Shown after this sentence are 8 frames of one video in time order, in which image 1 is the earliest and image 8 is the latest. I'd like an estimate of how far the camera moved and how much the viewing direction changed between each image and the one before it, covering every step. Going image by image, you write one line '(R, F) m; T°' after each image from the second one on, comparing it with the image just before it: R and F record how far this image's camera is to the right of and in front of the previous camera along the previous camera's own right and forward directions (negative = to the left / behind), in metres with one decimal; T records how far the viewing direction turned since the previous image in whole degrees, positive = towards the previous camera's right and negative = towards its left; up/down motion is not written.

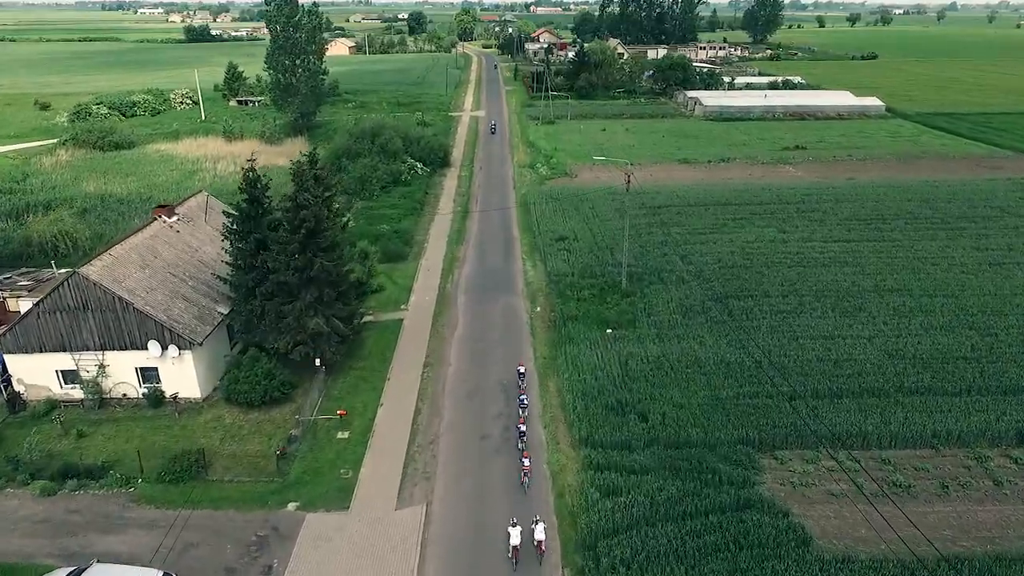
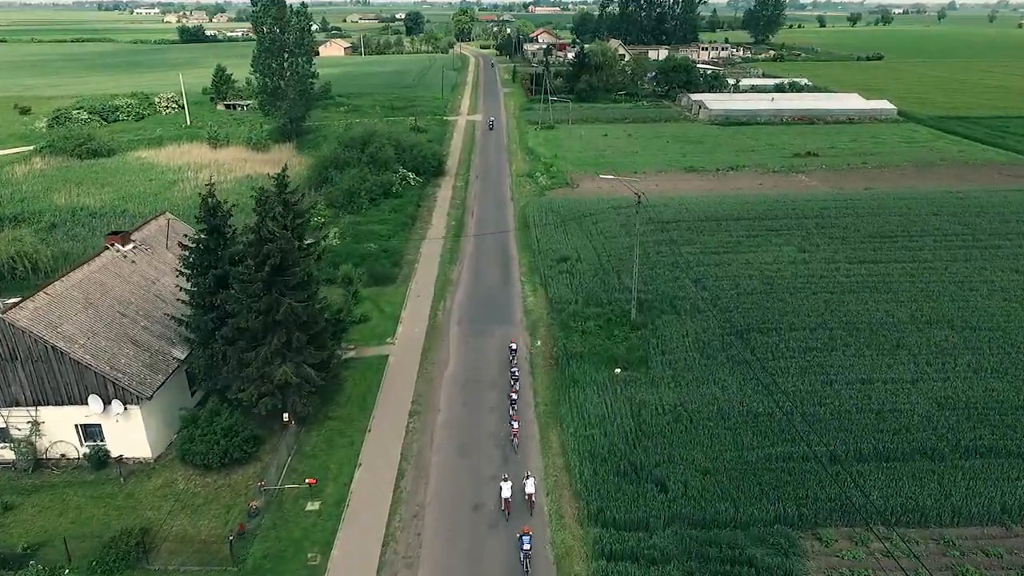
(+0.1, +2.9) m; 0°
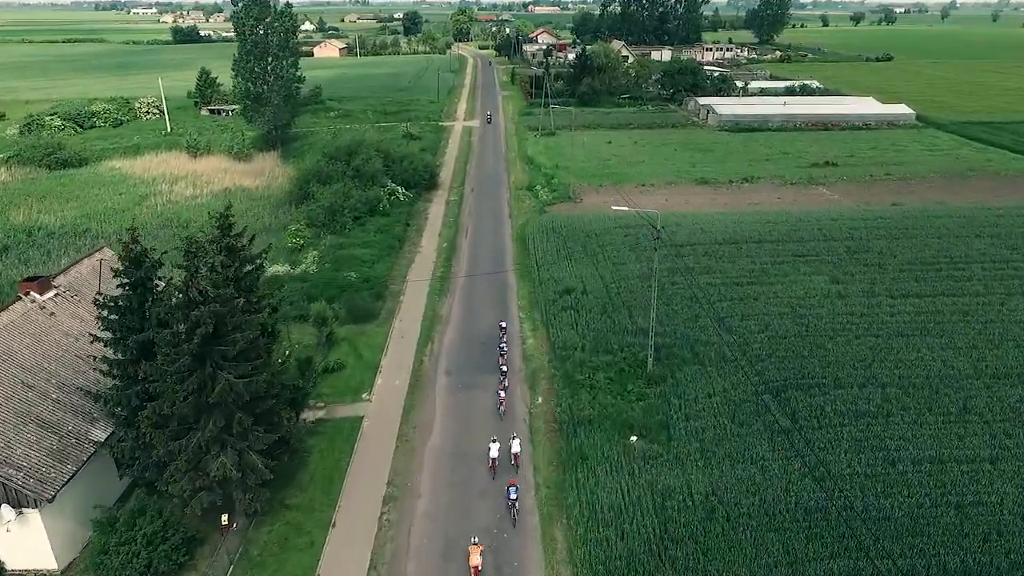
(+0.1, +3.8) m; 0°
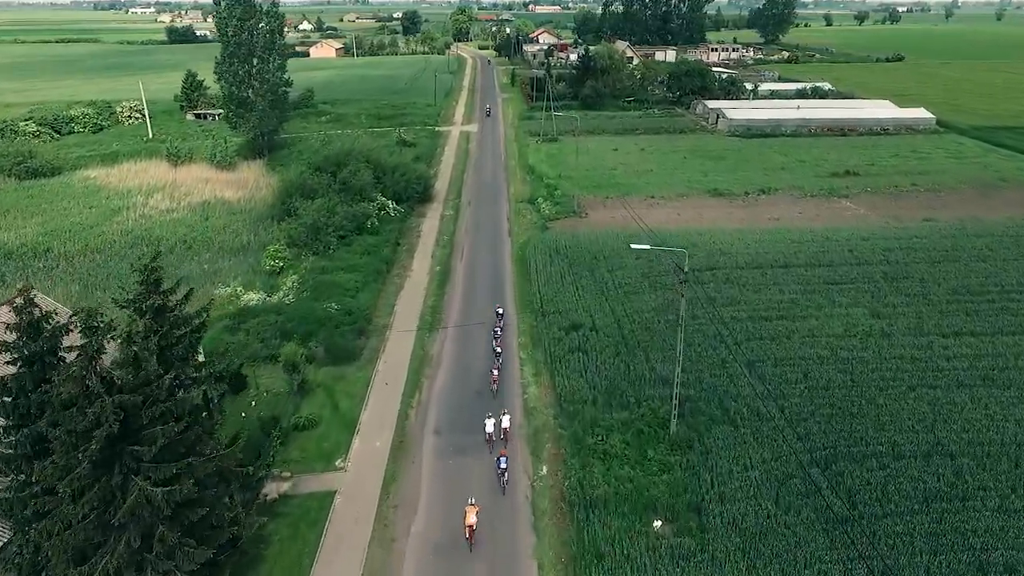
(0.0, +3.5) m; 0°
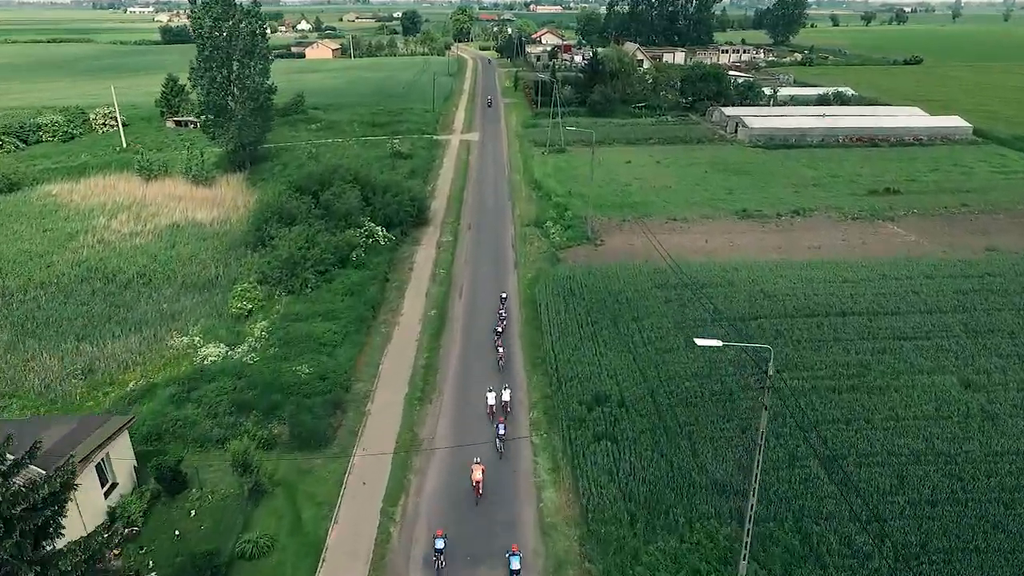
(-0.3, +5.1) m; 0°
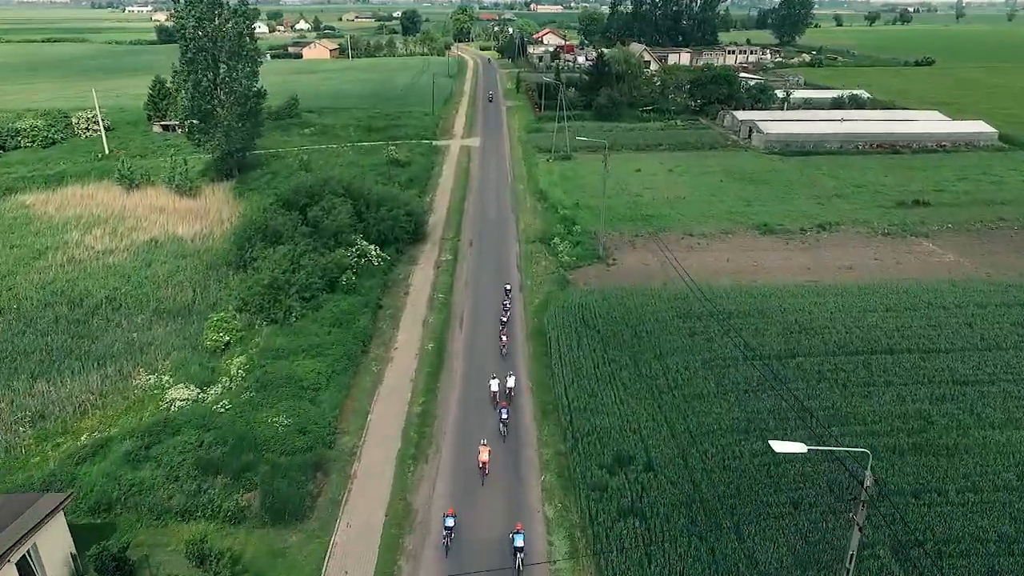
(-0.2, +3.0) m; 0°
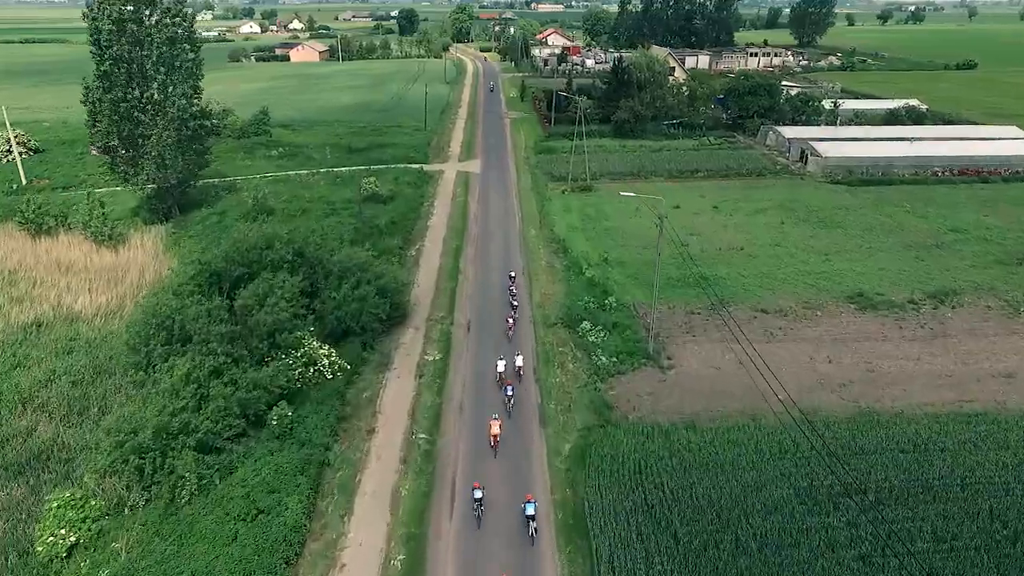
(-0.5, +10.4) m; 0°
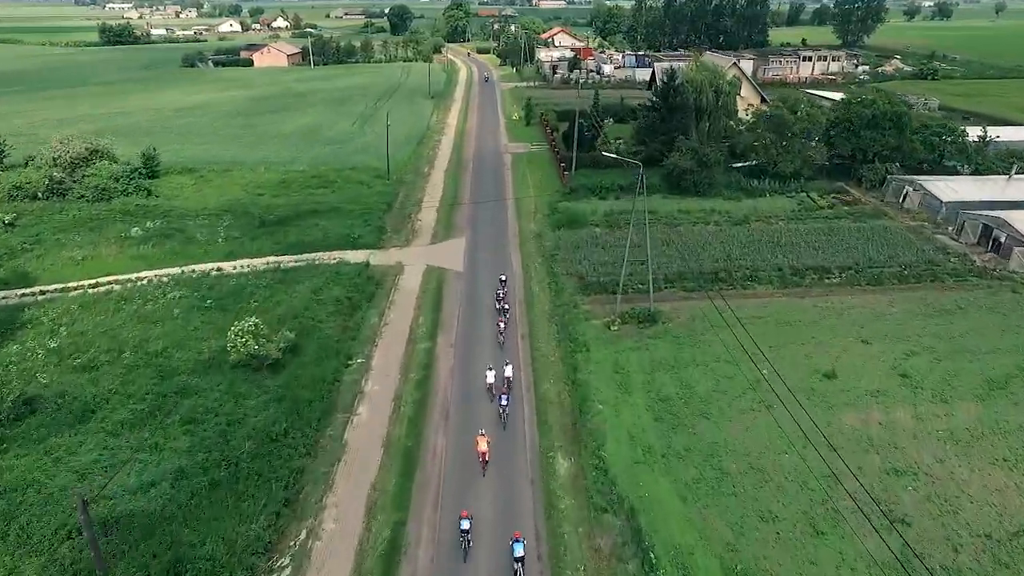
(-0.1, +20.9) m; 0°
